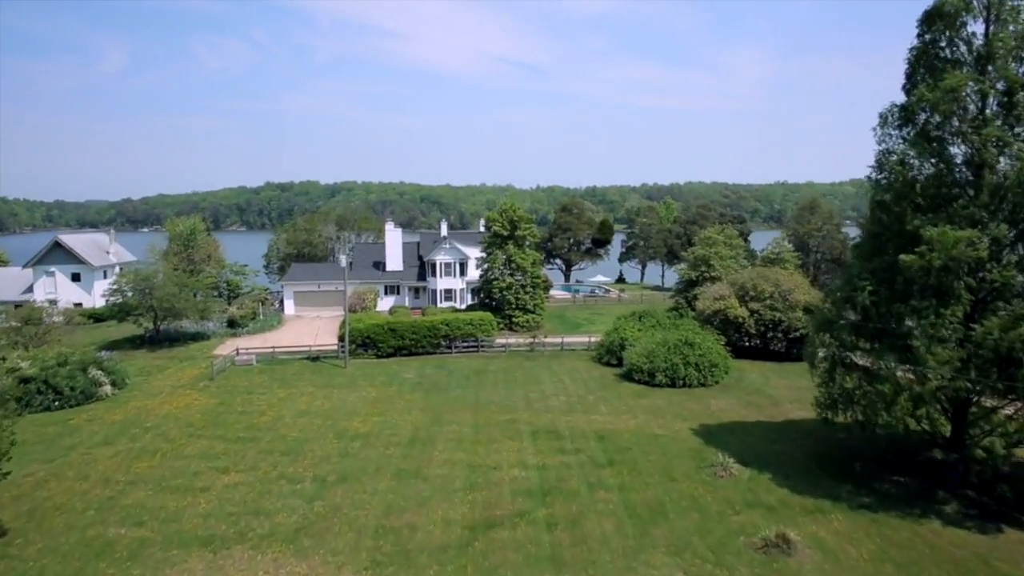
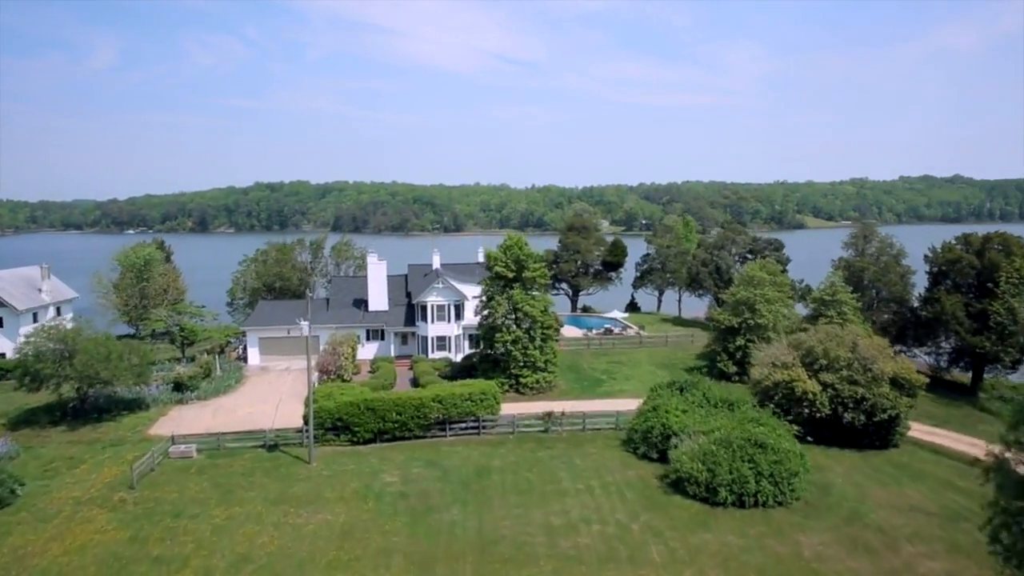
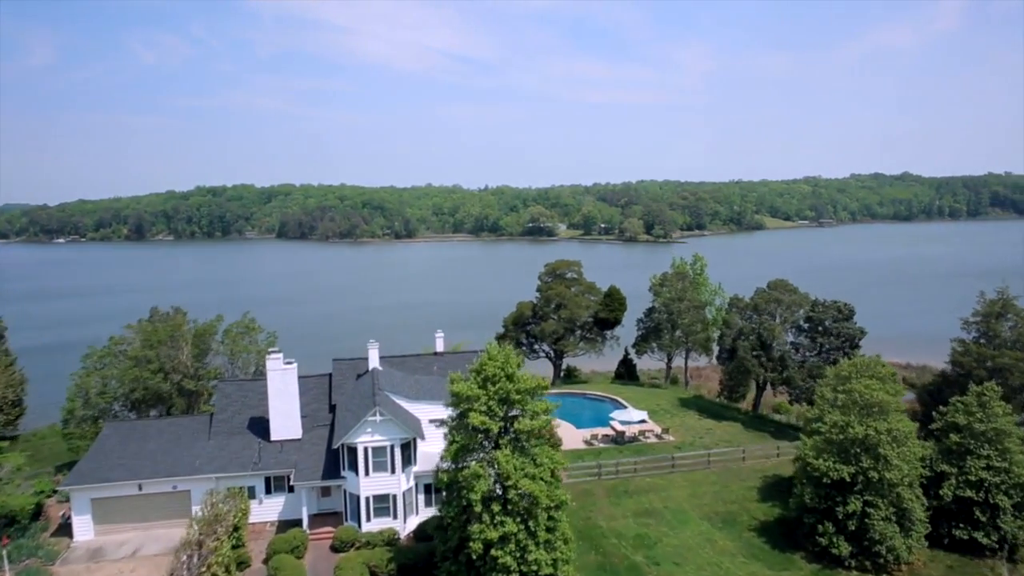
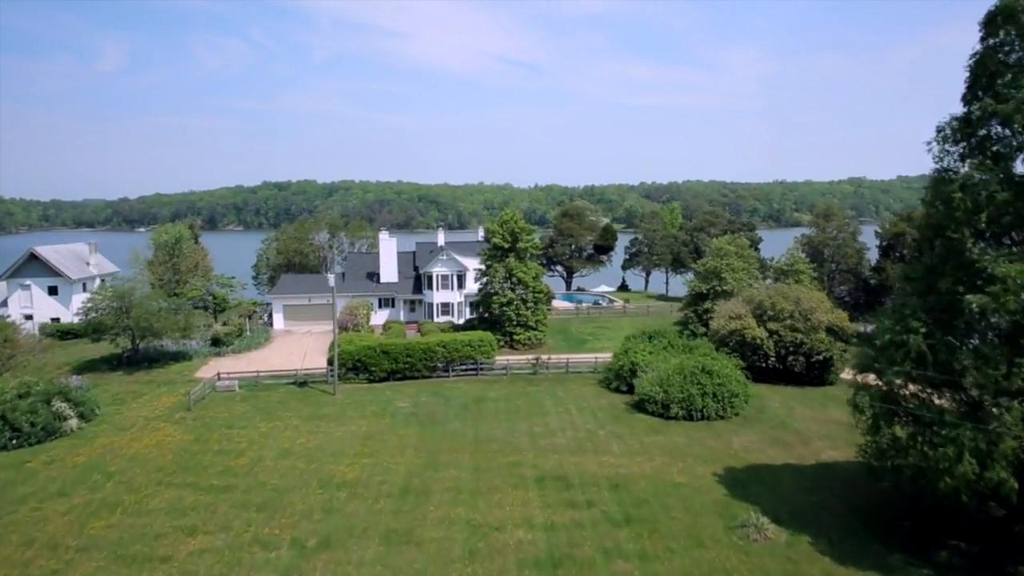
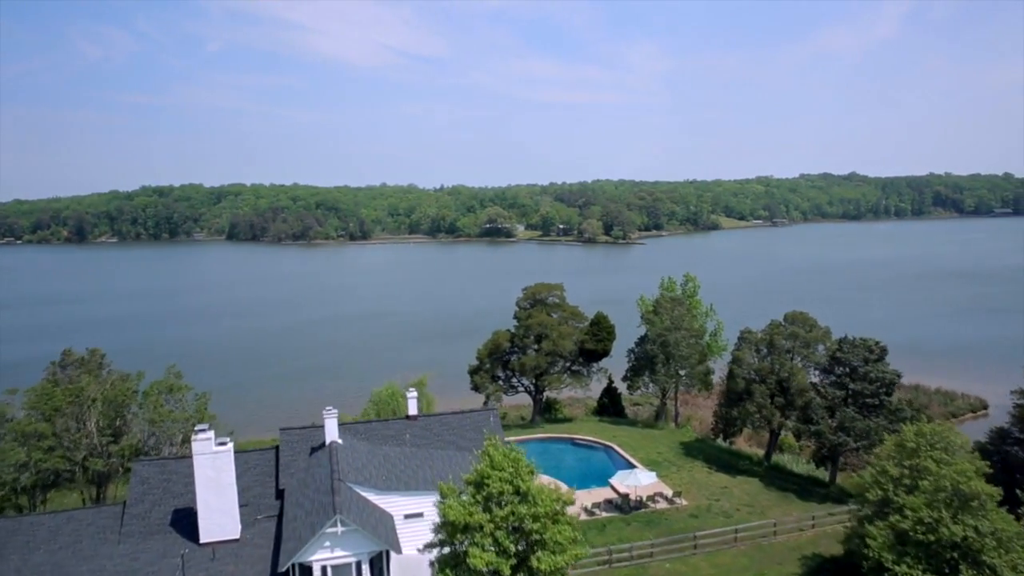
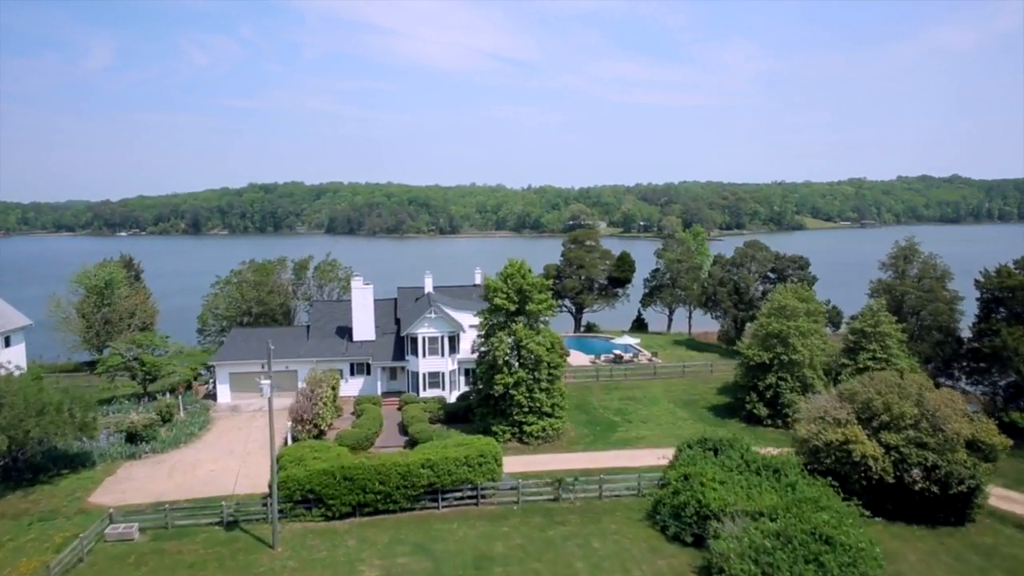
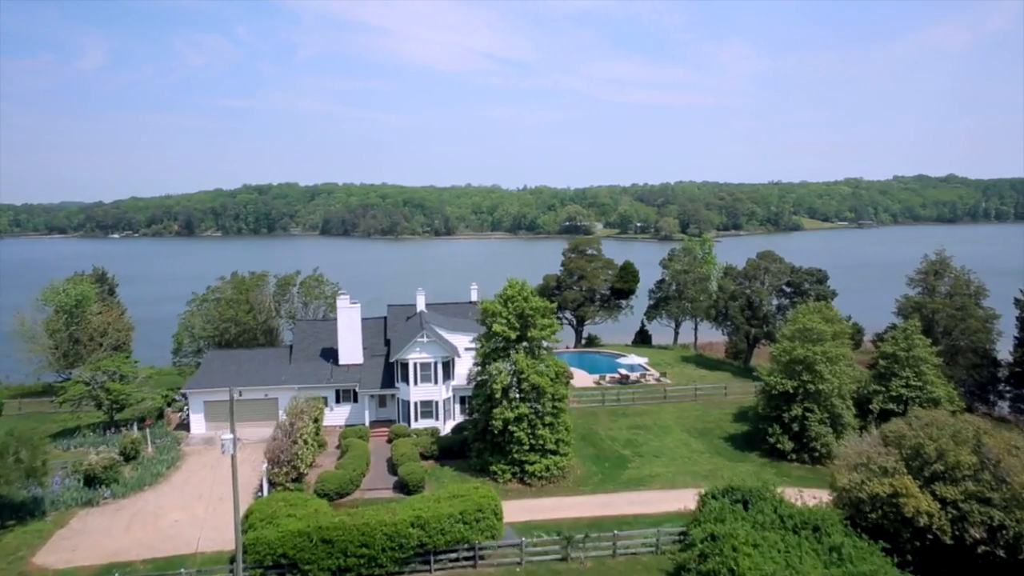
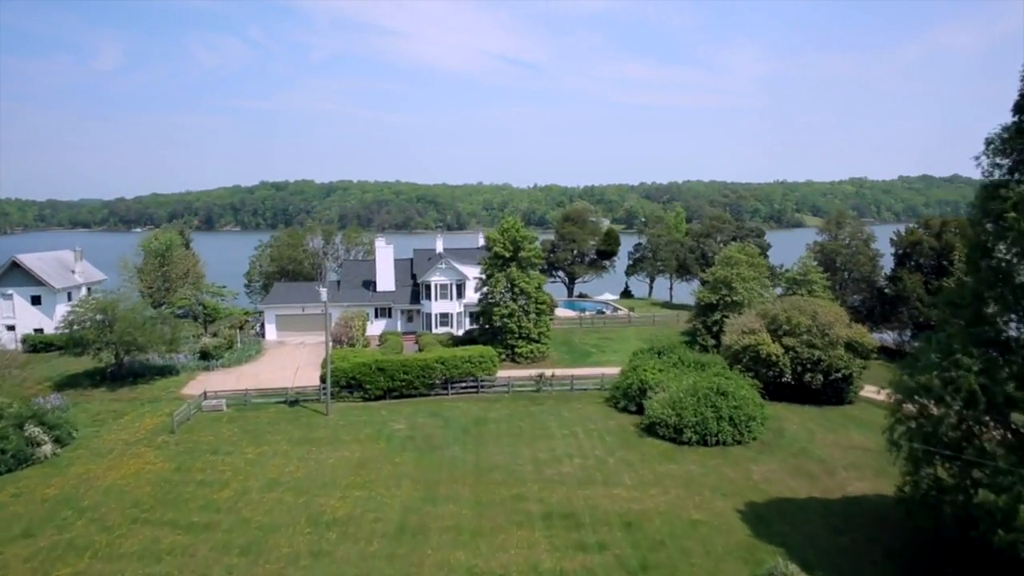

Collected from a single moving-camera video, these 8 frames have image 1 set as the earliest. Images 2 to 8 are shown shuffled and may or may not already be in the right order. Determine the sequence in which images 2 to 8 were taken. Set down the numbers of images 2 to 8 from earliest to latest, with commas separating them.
4, 8, 2, 6, 7, 3, 5
